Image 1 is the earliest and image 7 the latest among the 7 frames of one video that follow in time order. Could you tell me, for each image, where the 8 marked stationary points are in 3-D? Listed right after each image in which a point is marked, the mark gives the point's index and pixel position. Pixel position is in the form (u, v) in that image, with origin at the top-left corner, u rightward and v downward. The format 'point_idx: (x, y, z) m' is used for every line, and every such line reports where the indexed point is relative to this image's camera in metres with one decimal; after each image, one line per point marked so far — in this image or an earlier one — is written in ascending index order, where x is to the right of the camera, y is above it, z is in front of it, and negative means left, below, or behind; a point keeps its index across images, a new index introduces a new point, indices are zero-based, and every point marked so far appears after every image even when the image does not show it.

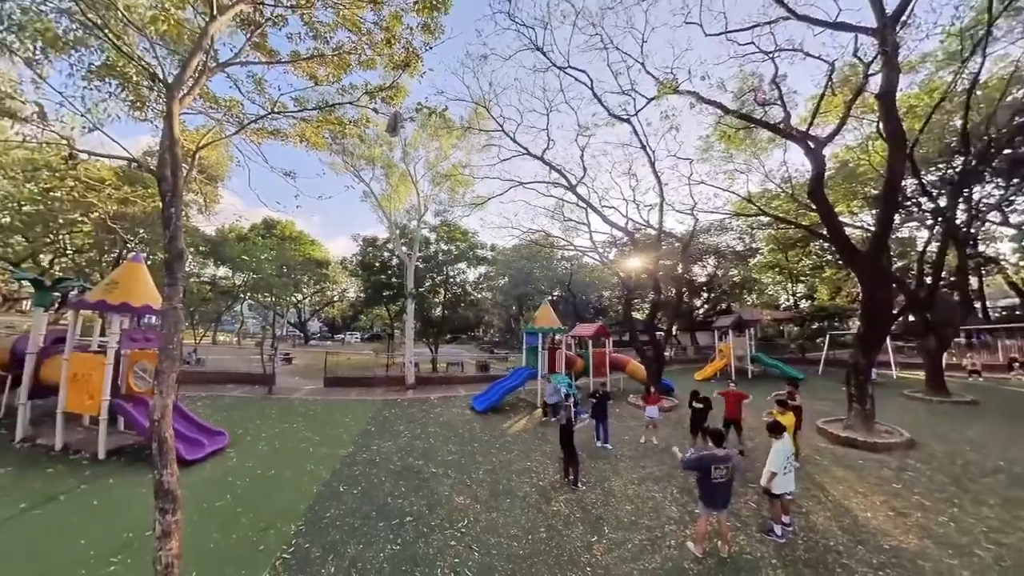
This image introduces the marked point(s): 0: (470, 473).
0: (-0.9, -3.9, +7.9) m
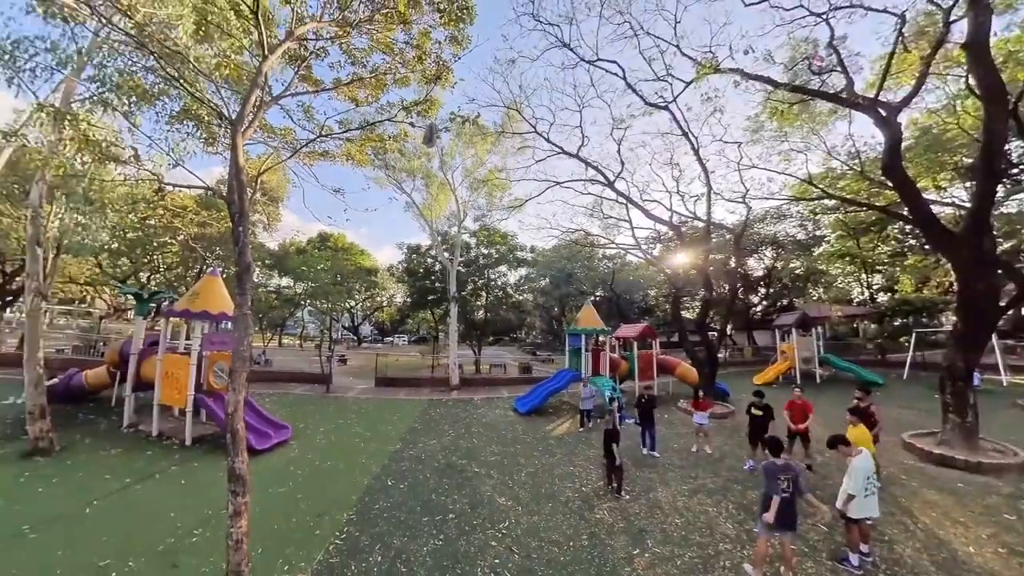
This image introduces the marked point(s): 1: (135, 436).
0: (0.0, -3.9, +8.0) m
1: (-6.8, -2.6, +6.6) m
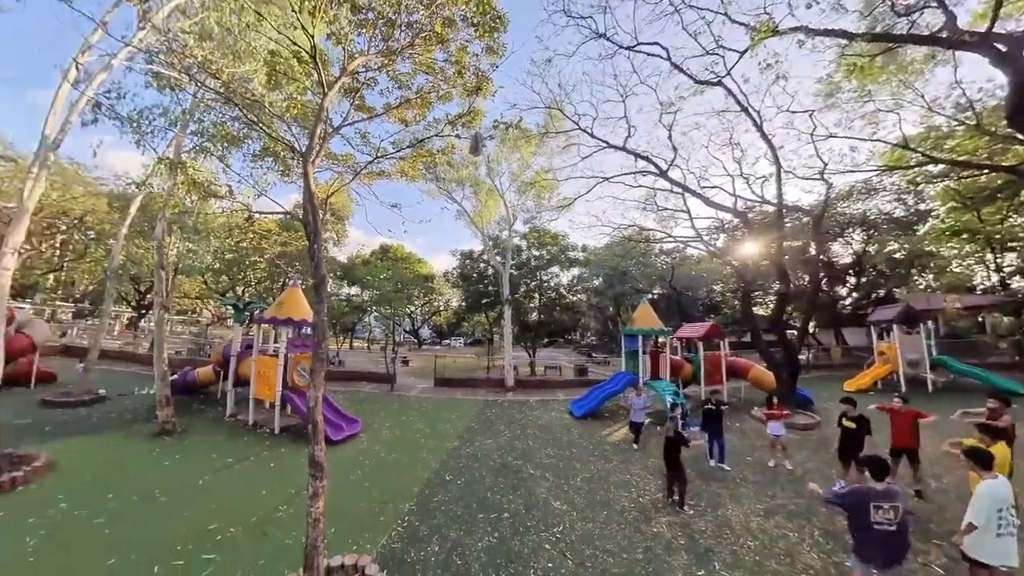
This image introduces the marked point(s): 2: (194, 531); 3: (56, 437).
0: (+1.1, -4.0, +7.8) m
1: (-5.9, -2.9, +8.0) m
2: (-4.3, -3.3, +5.1) m
3: (-8.1, -2.6, +6.5) m
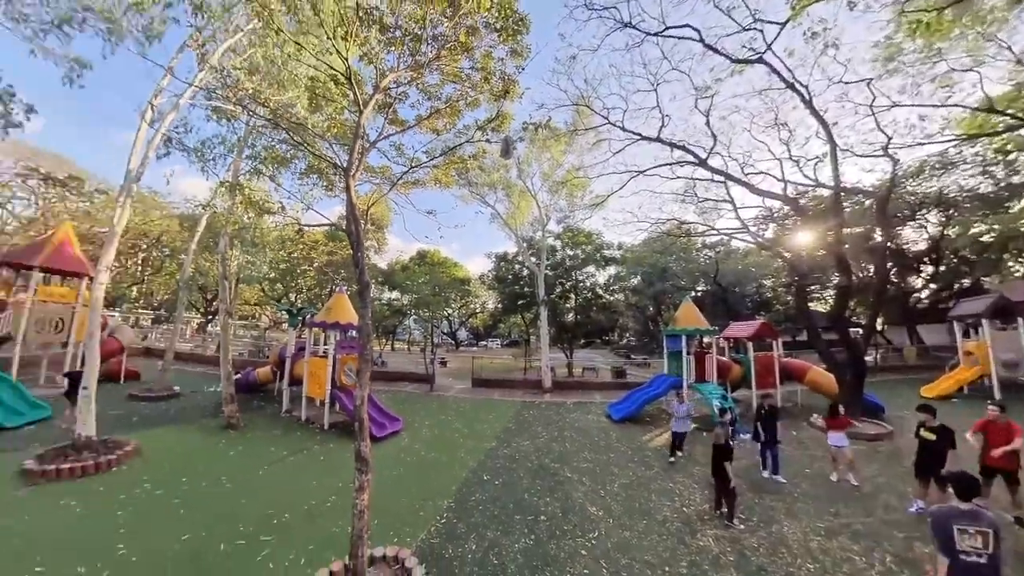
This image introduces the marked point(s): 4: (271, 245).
0: (+1.9, -3.9, +7.6) m
1: (-5.1, -3.0, +8.7) m
2: (-3.9, -3.4, +5.7) m
3: (-7.5, -2.8, +7.6) m
4: (-4.9, +0.9, +7.7) m
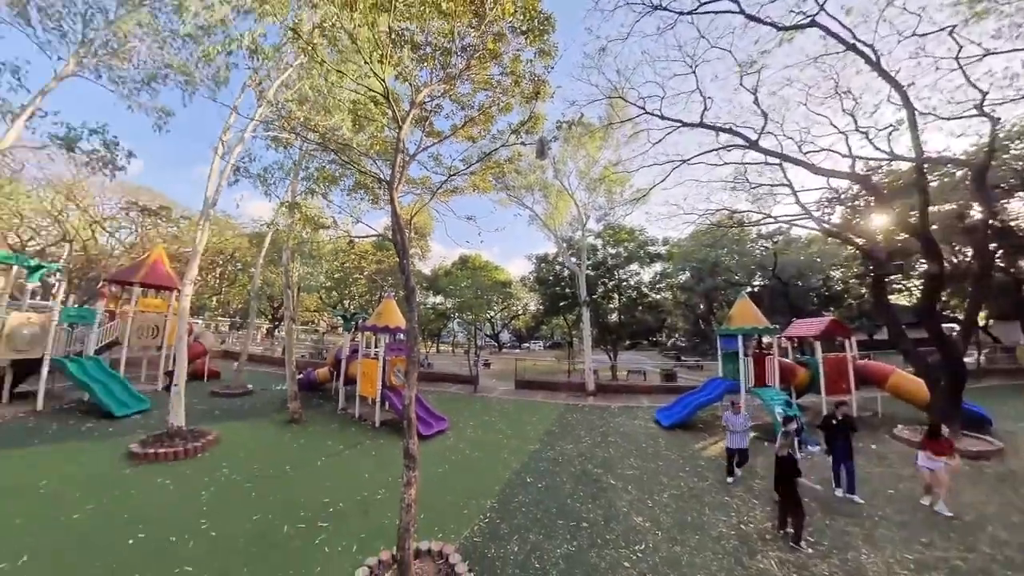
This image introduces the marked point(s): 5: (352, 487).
0: (+2.7, -3.9, +7.2) m
1: (-4.0, -3.2, +9.5) m
2: (-3.3, -3.6, +6.3) m
3: (-6.6, -3.1, +8.7) m
4: (-4.1, +0.7, +8.5) m
5: (-2.9, -3.6, +6.8) m
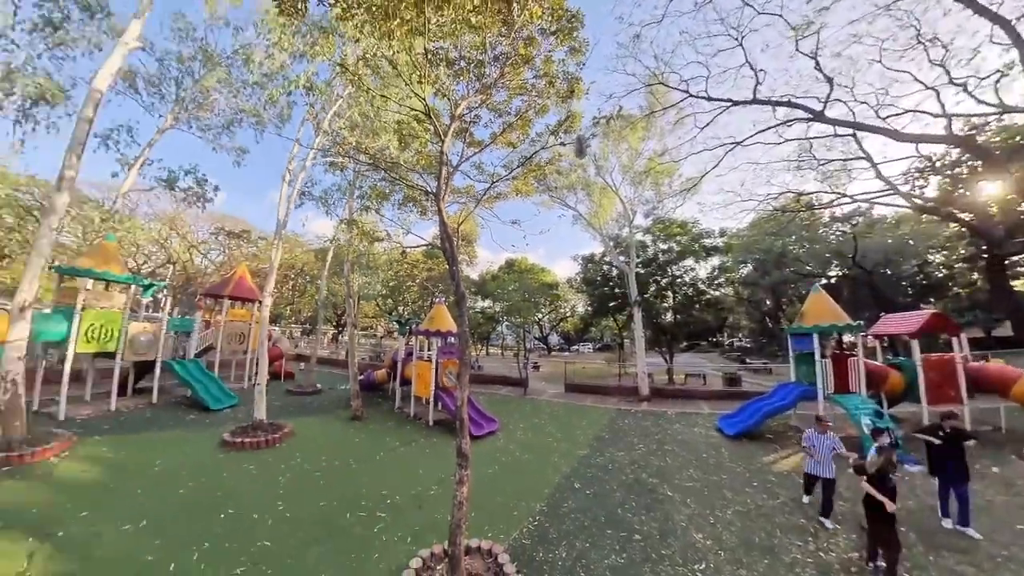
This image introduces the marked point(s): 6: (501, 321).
0: (+3.5, -3.8, +6.5) m
1: (-2.6, -3.4, +10.1) m
2: (-2.5, -3.7, +6.8) m
3: (-5.4, -3.4, +9.9) m
4: (-3.1, +0.5, +9.2) m
5: (-2.1, -3.7, +7.3) m
6: (-0.7, -1.3, +15.6) m
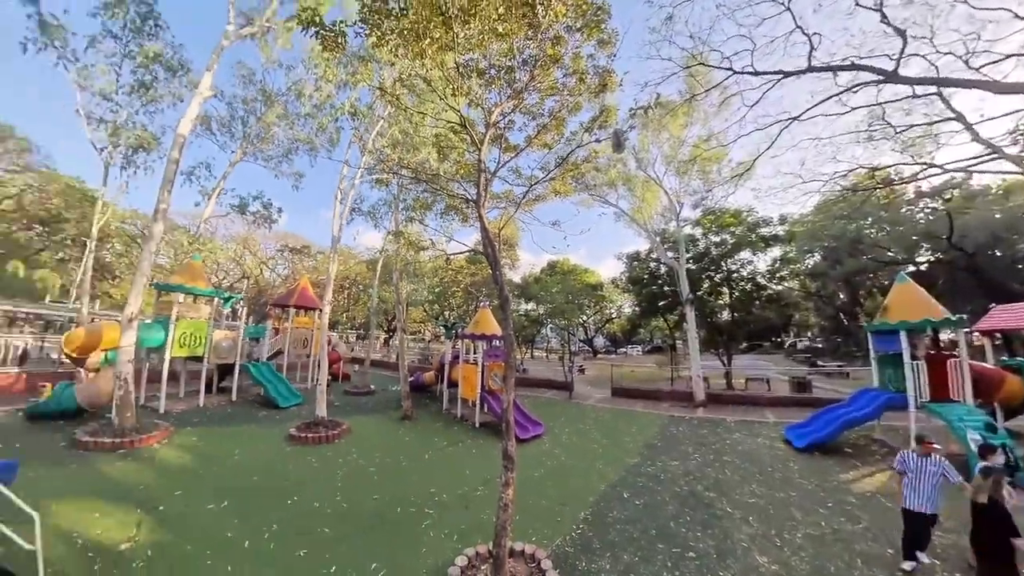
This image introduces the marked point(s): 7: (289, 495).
0: (+4.1, -3.7, +5.8) m
1: (-1.3, -3.6, +10.4) m
2: (-1.8, -3.8, +7.1) m
3: (-4.0, -3.6, +10.6) m
4: (-2.0, +0.4, +9.6) m
5: (-1.2, -3.8, +7.5) m
6: (+1.6, -1.5, +15.5) m
7: (-4.0, -3.6, +6.7) m
